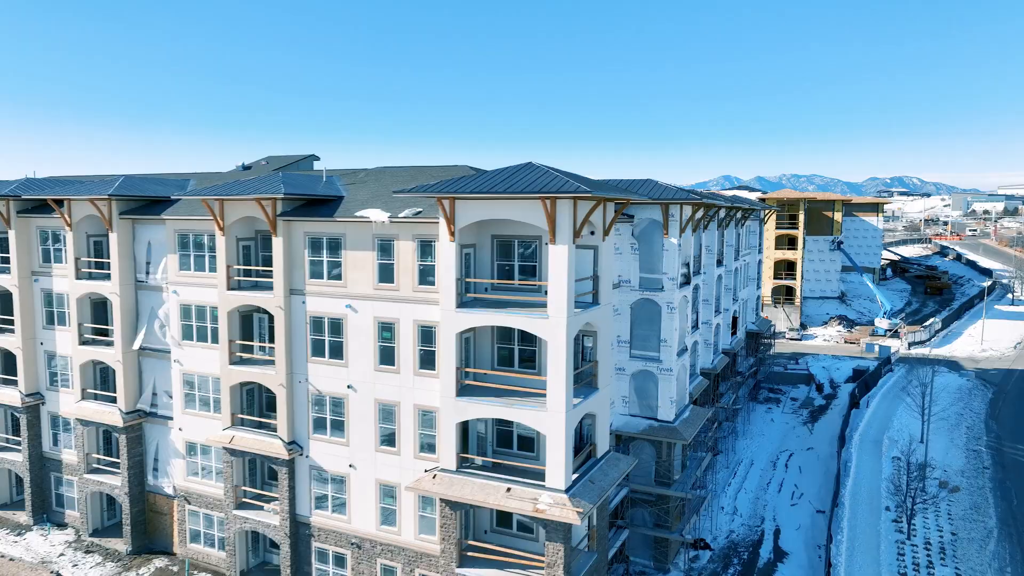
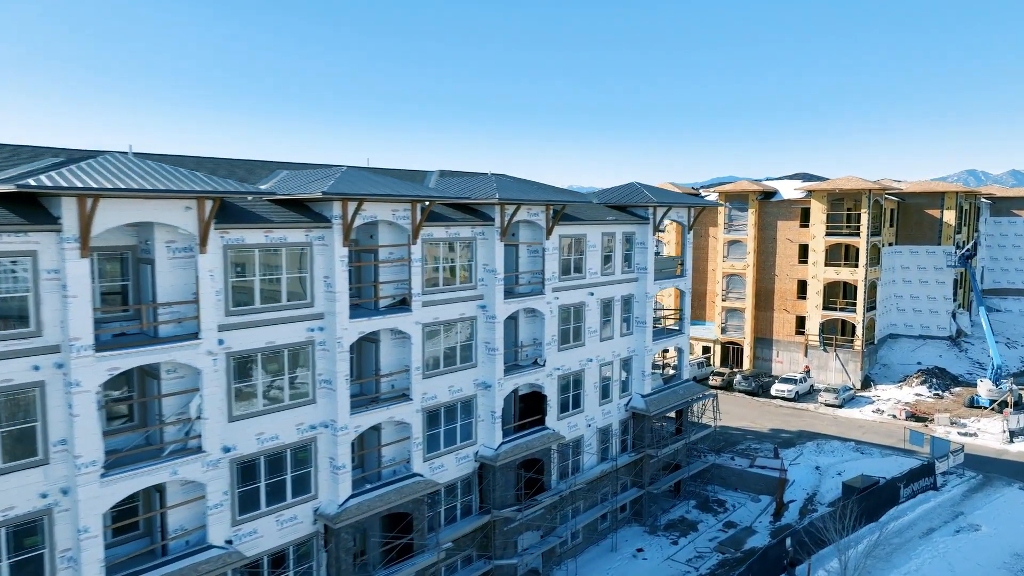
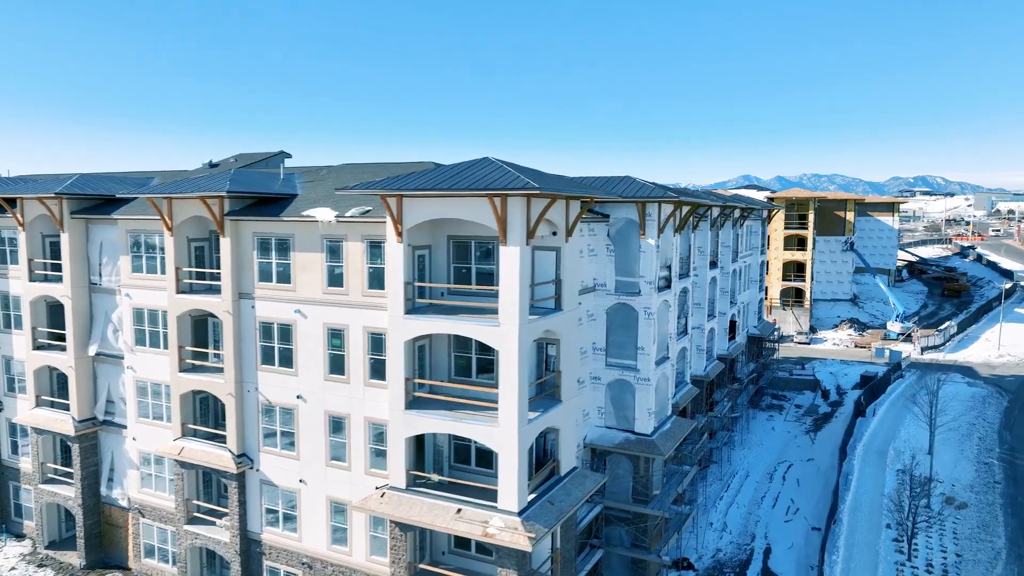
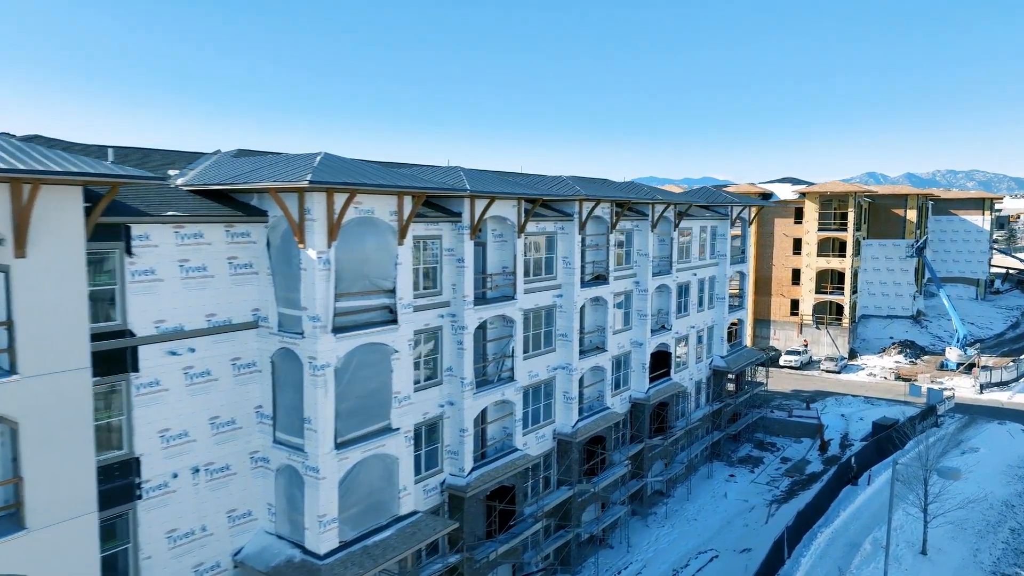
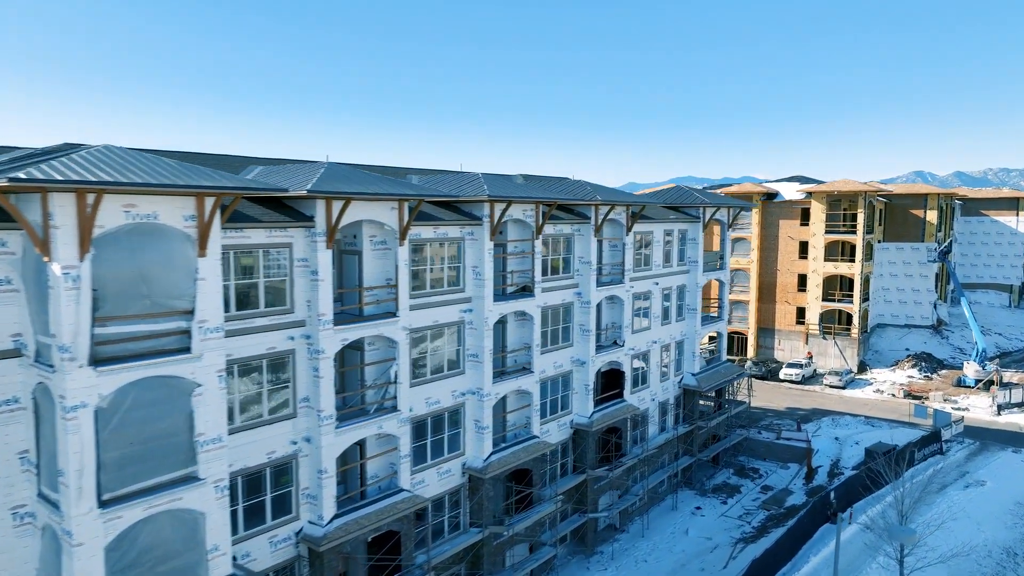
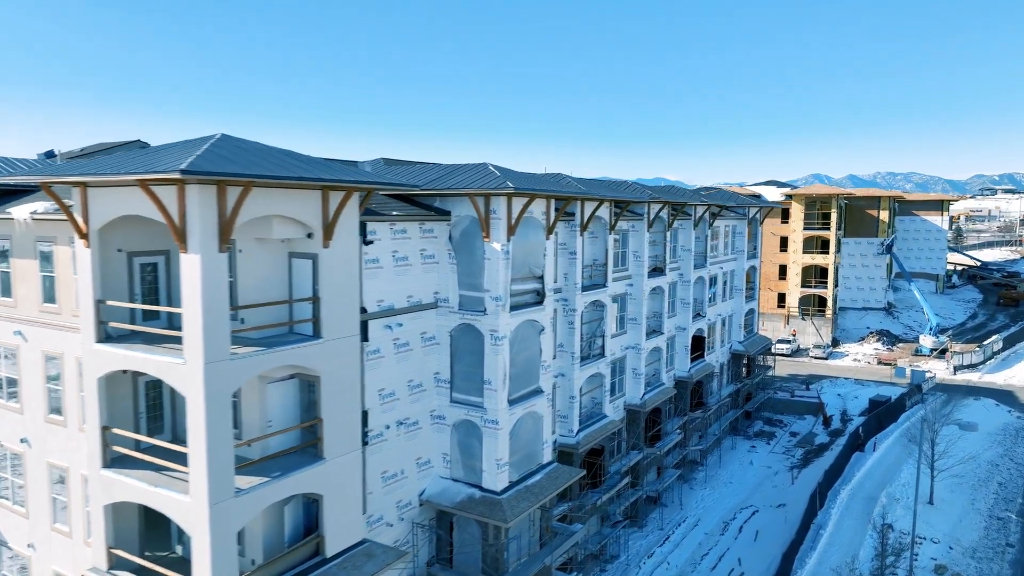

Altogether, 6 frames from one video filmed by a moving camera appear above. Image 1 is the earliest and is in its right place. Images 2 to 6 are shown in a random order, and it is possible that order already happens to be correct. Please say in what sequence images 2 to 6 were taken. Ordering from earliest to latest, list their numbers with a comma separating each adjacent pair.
3, 6, 4, 5, 2
